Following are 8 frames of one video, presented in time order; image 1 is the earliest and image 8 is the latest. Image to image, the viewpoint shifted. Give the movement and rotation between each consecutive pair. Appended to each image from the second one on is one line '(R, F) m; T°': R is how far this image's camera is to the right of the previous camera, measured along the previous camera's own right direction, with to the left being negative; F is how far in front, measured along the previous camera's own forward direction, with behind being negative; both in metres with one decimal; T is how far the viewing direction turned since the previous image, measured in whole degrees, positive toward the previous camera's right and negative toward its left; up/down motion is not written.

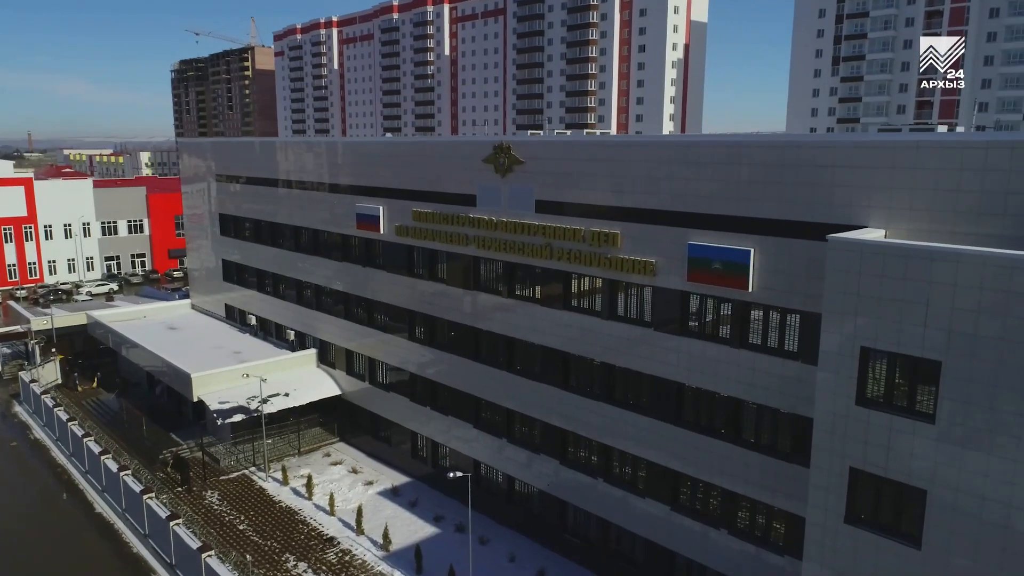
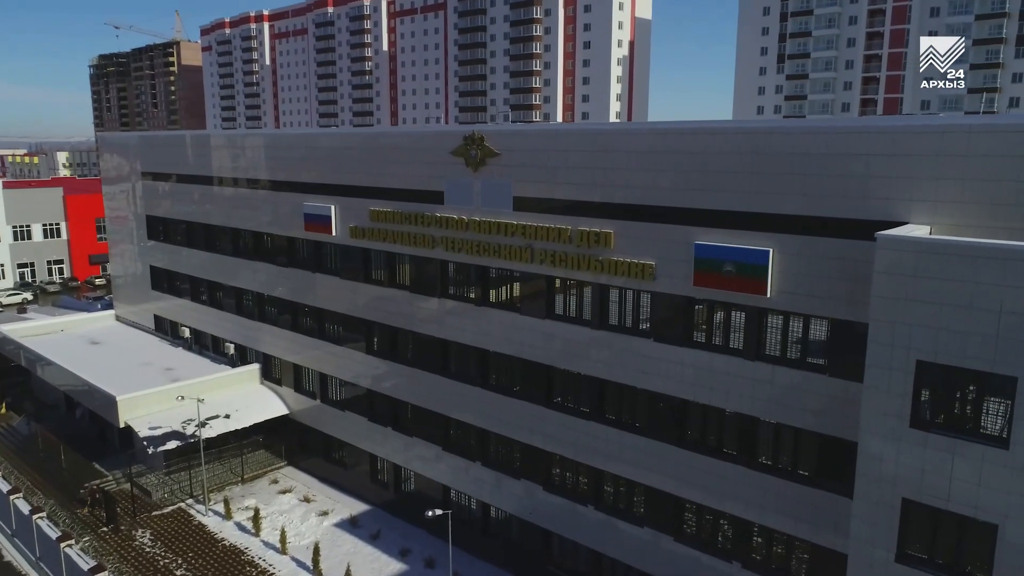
(-1.0, +2.5) m; +5°
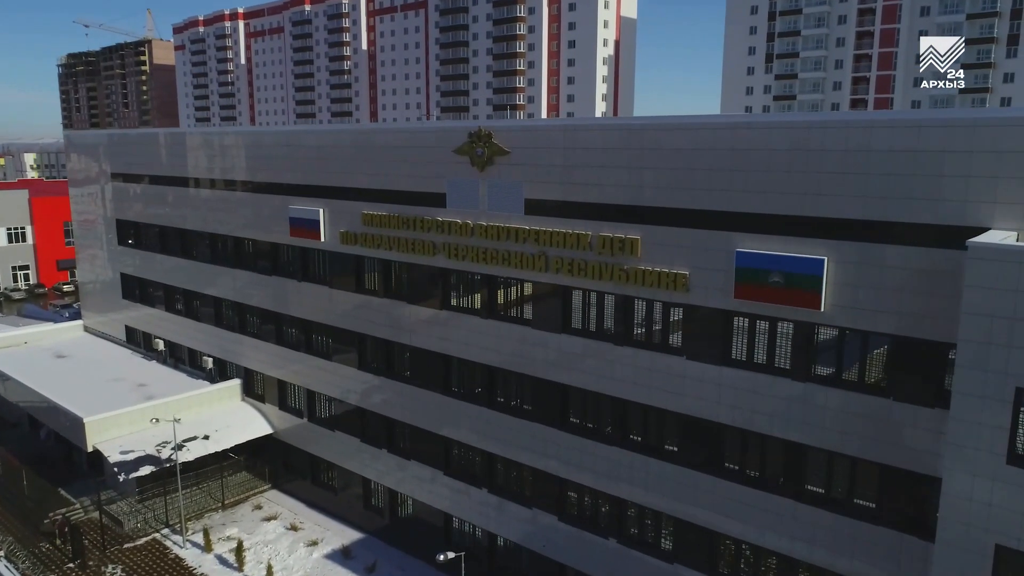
(-0.8, +1.9) m; +2°
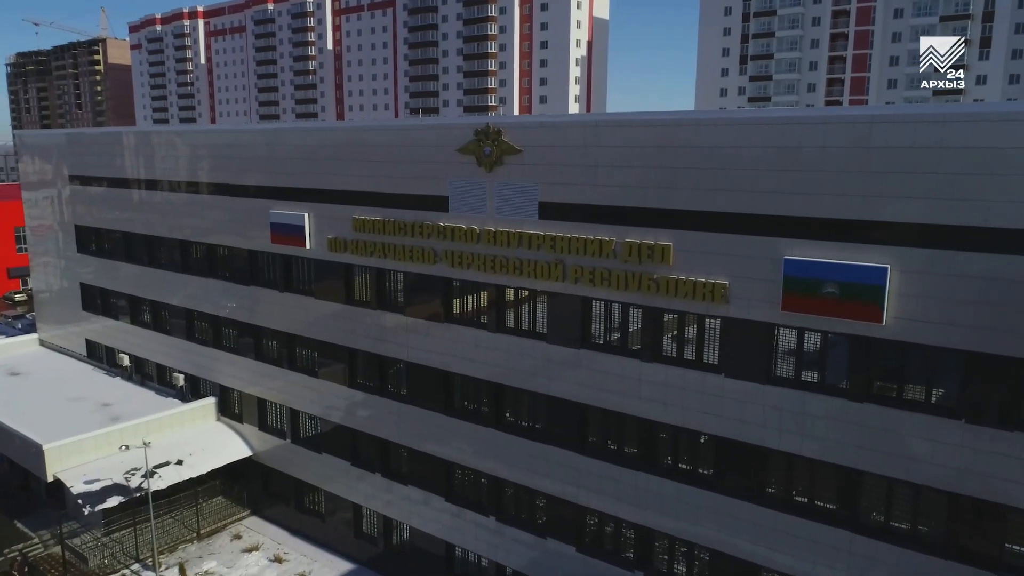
(-1.1, +1.6) m; +3°
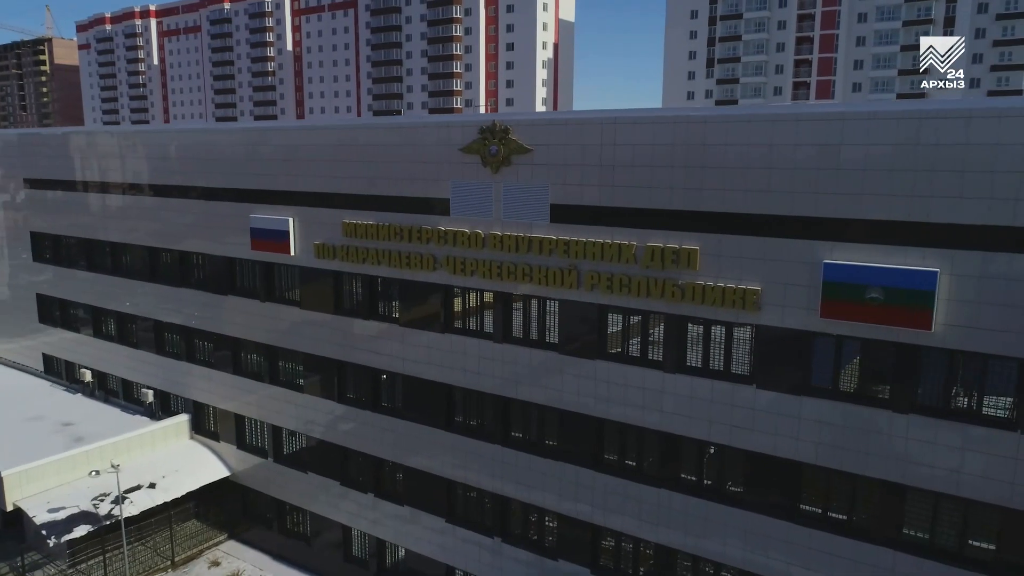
(-1.1, +1.1) m; +3°
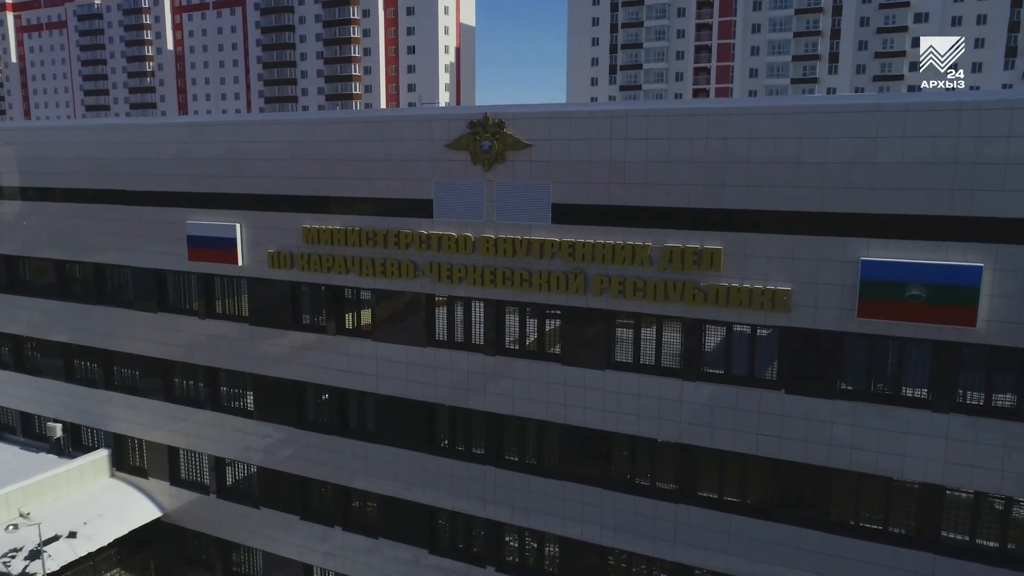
(-2.2, +1.5) m; +8°
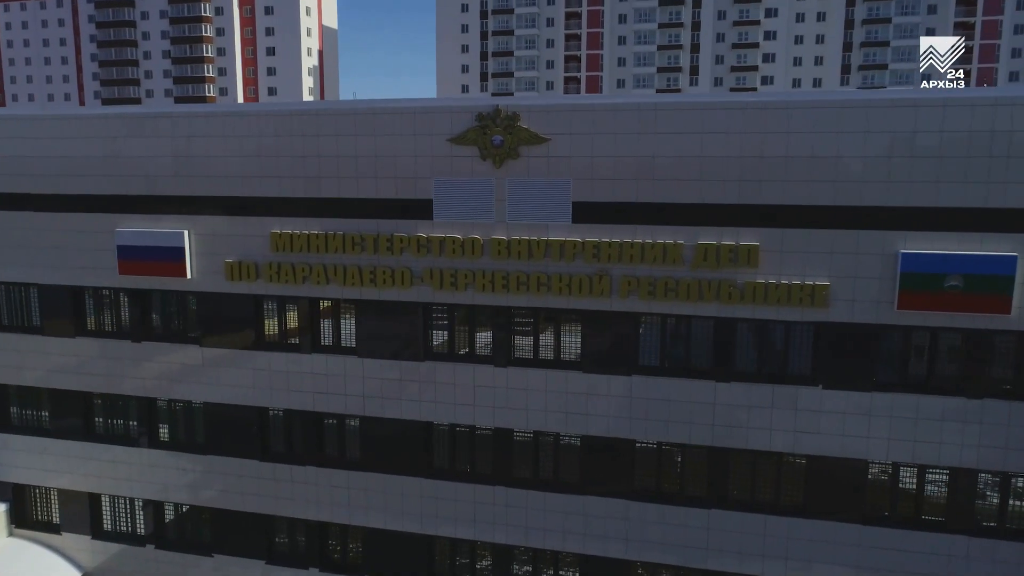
(-3.2, +1.4) m; +12°
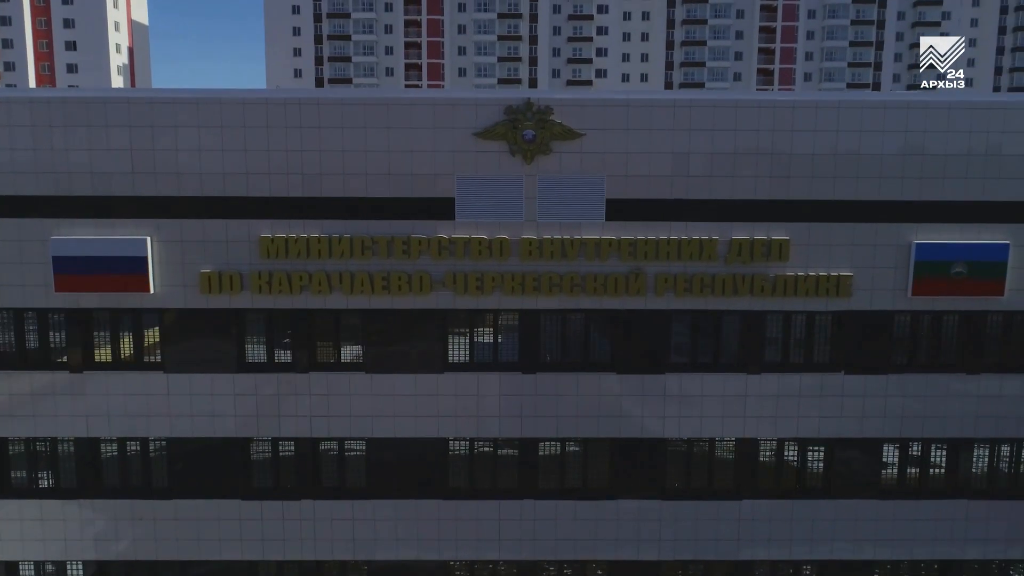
(-4.0, +1.2) m; +15°
